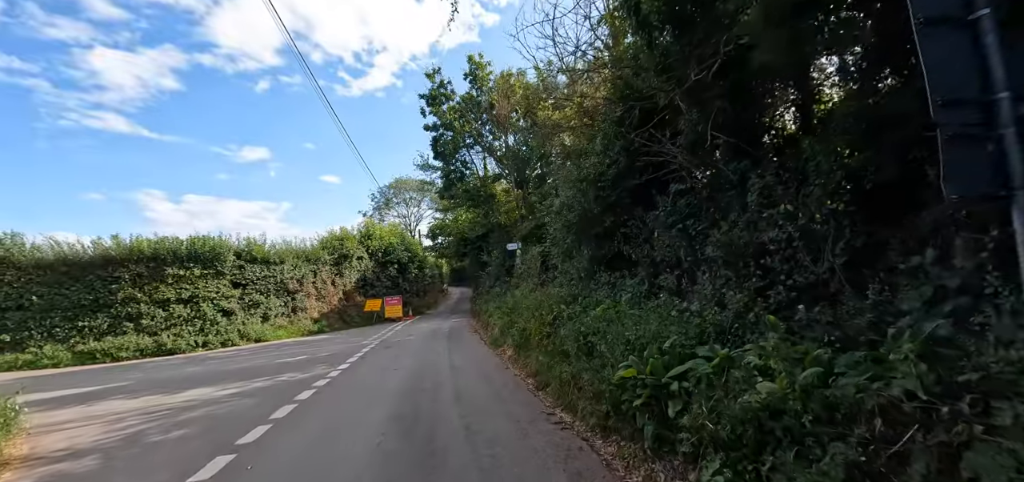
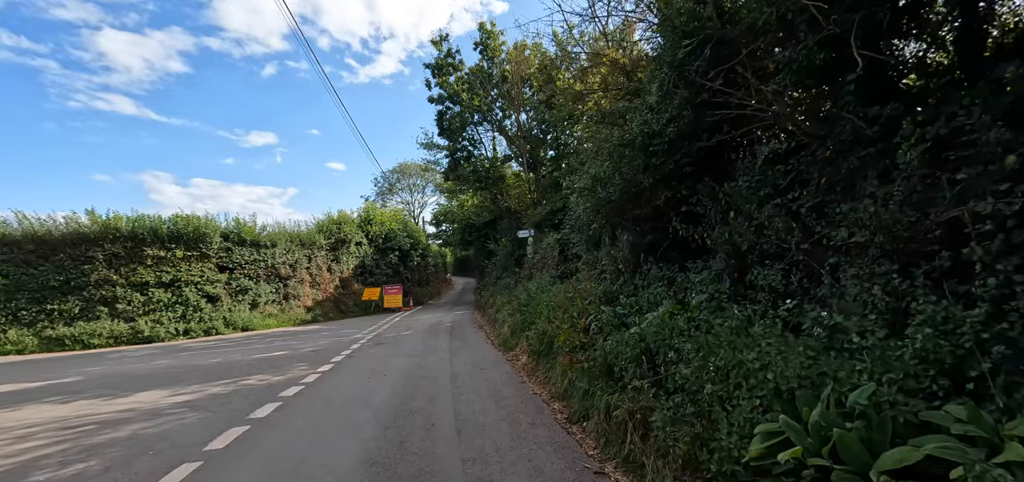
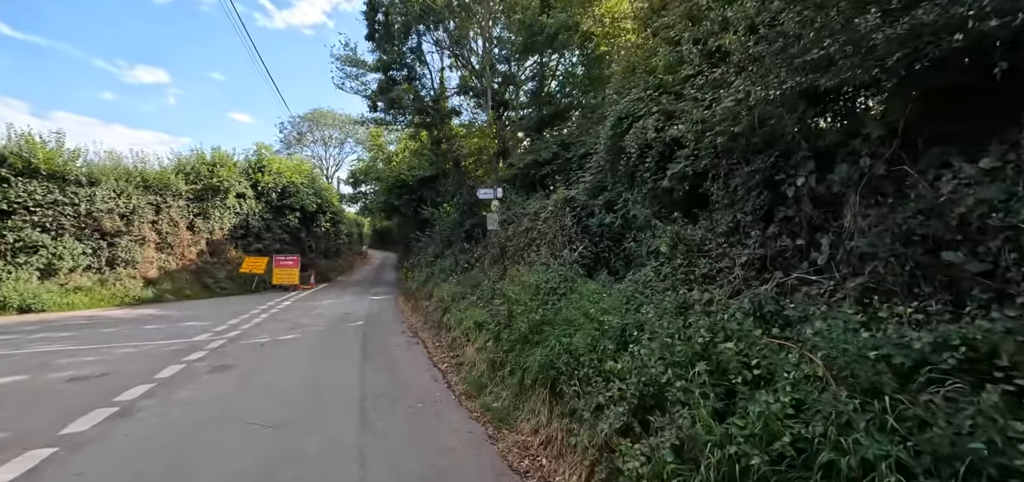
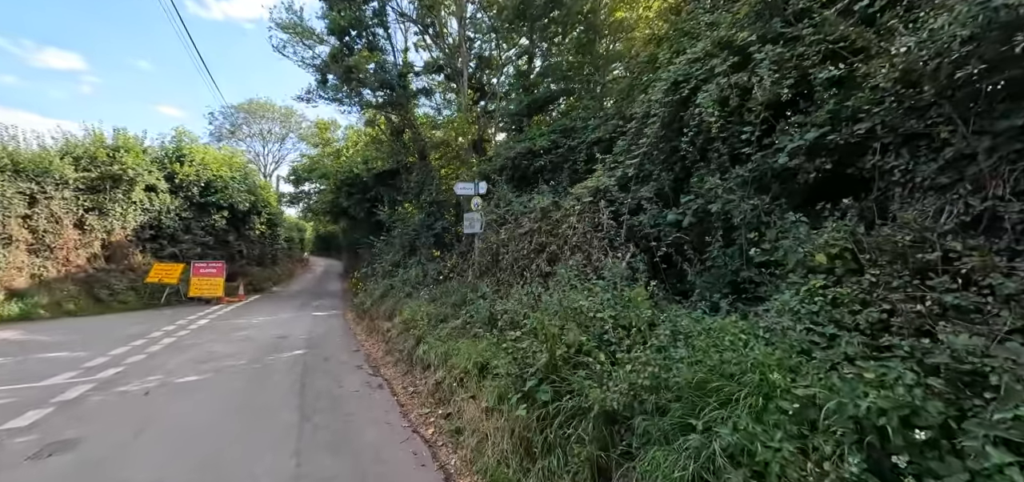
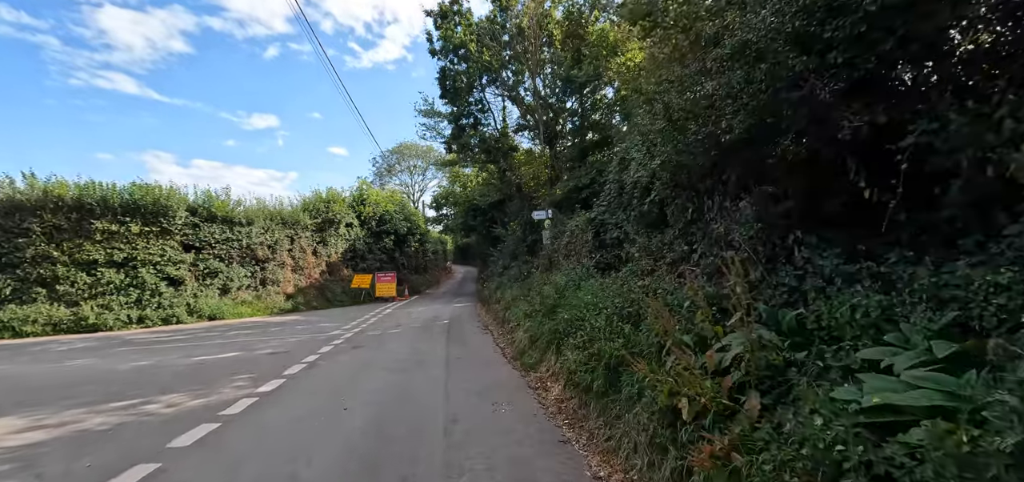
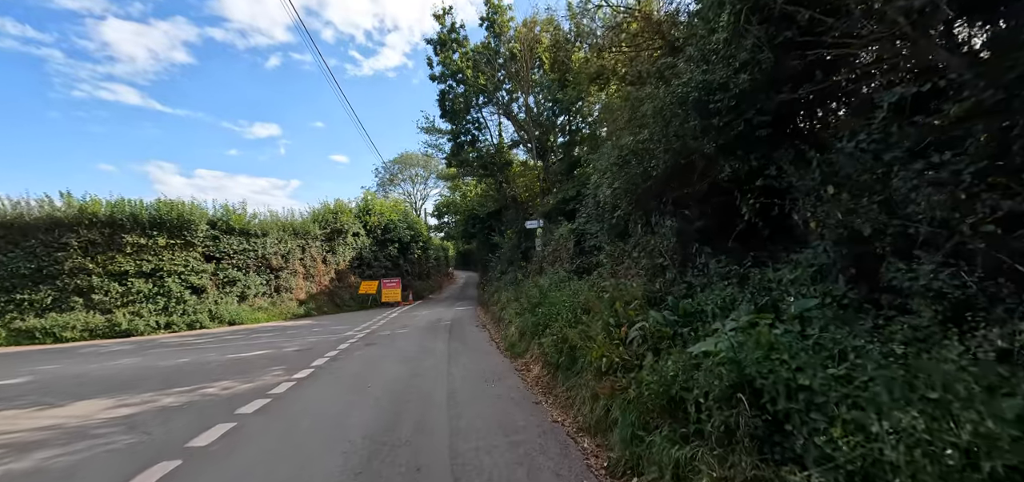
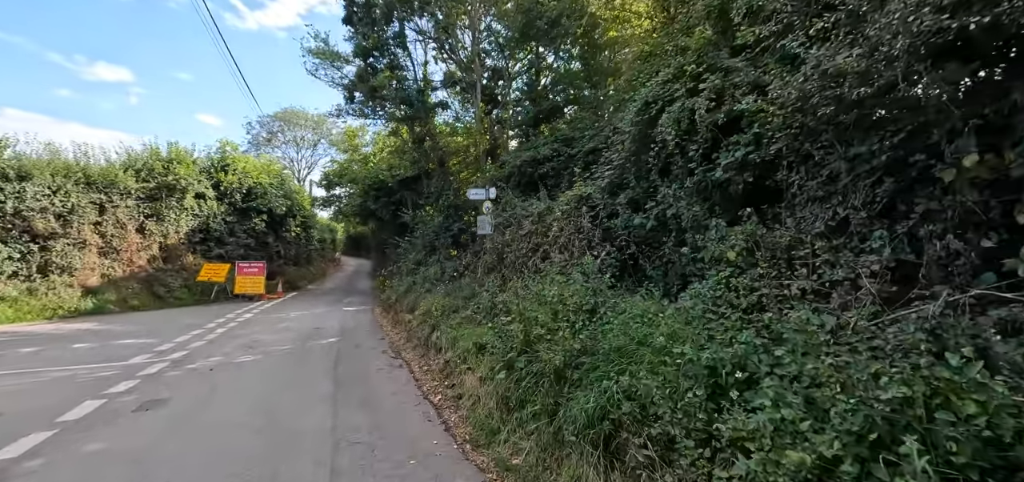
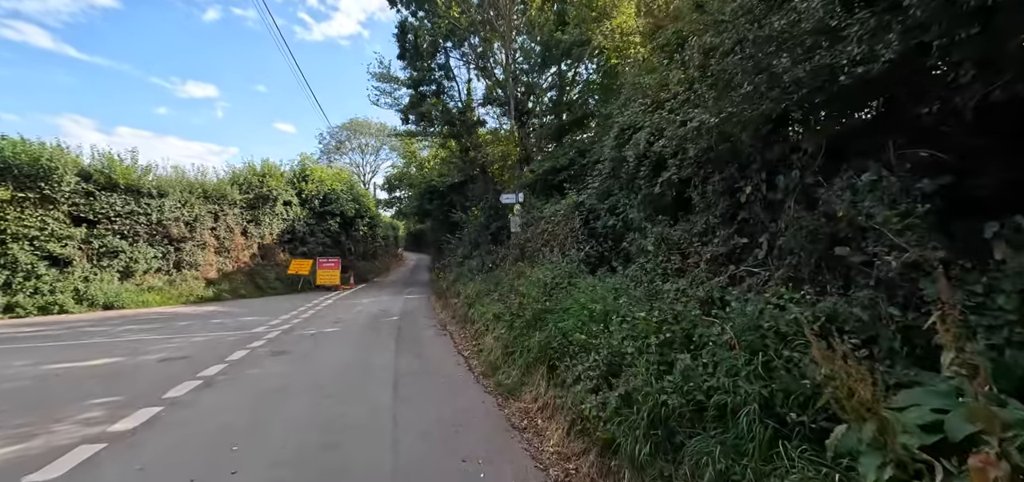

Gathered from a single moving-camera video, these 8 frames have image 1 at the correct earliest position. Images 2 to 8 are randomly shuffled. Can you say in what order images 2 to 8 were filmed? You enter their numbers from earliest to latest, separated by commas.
2, 6, 5, 8, 3, 7, 4
